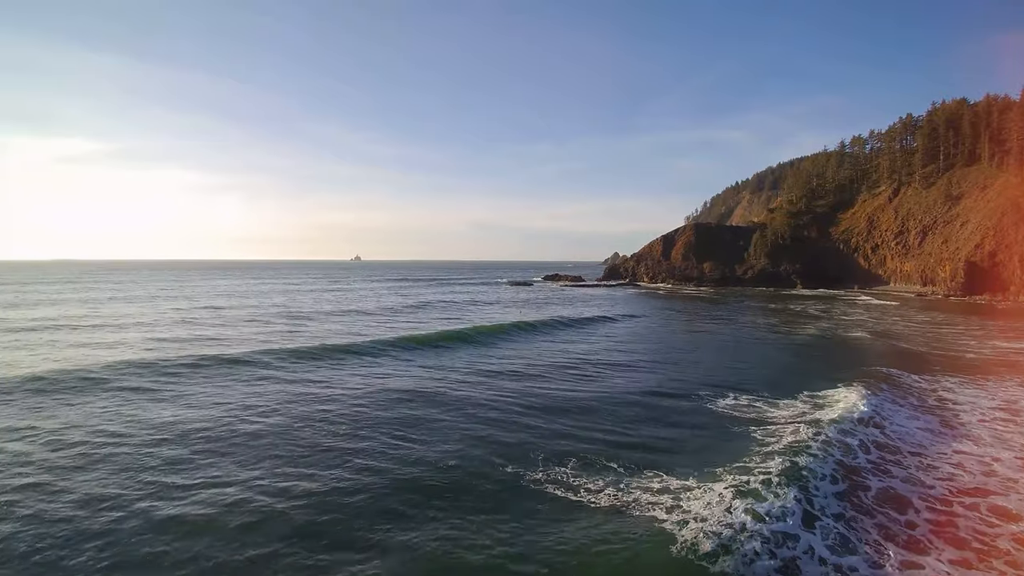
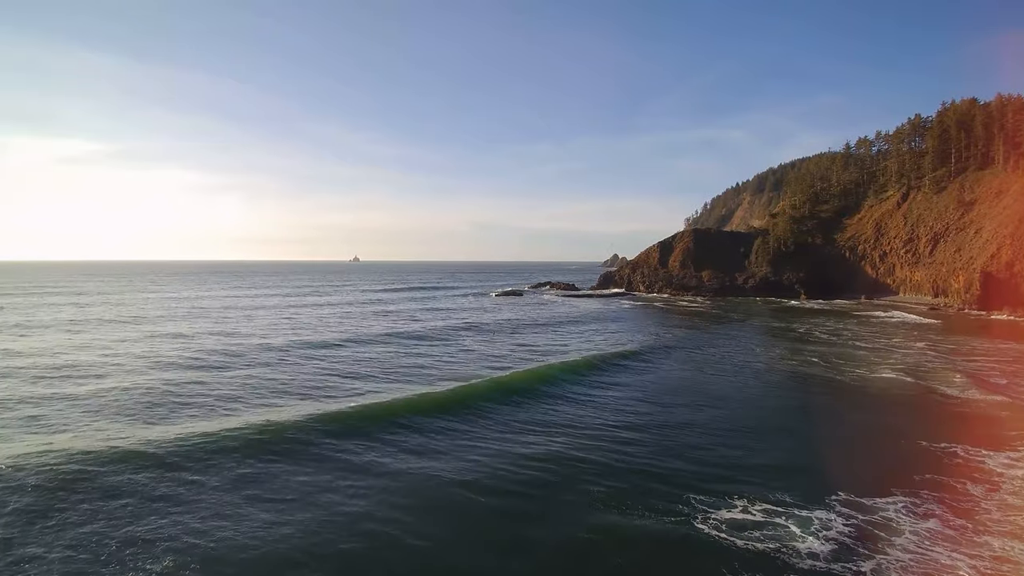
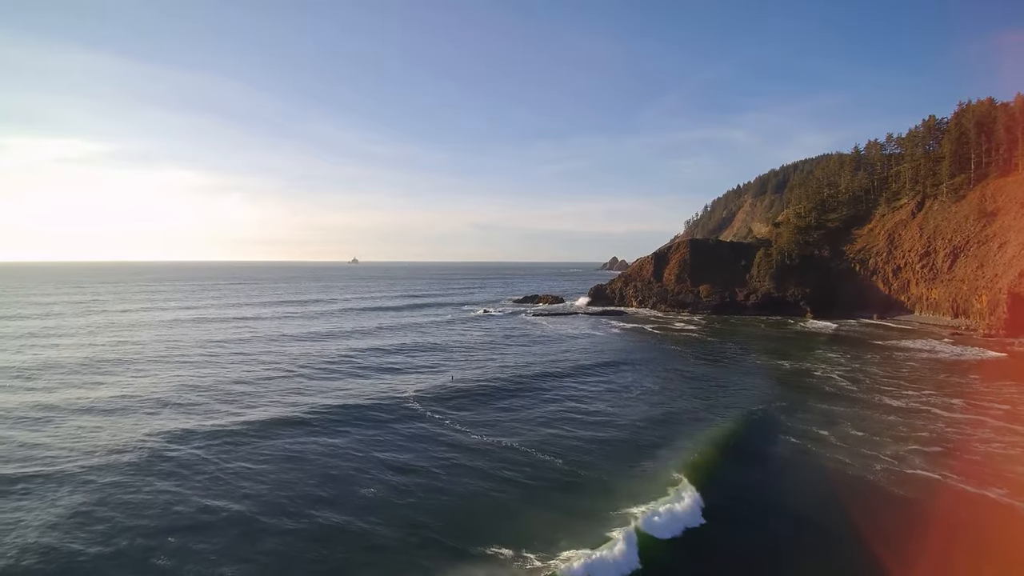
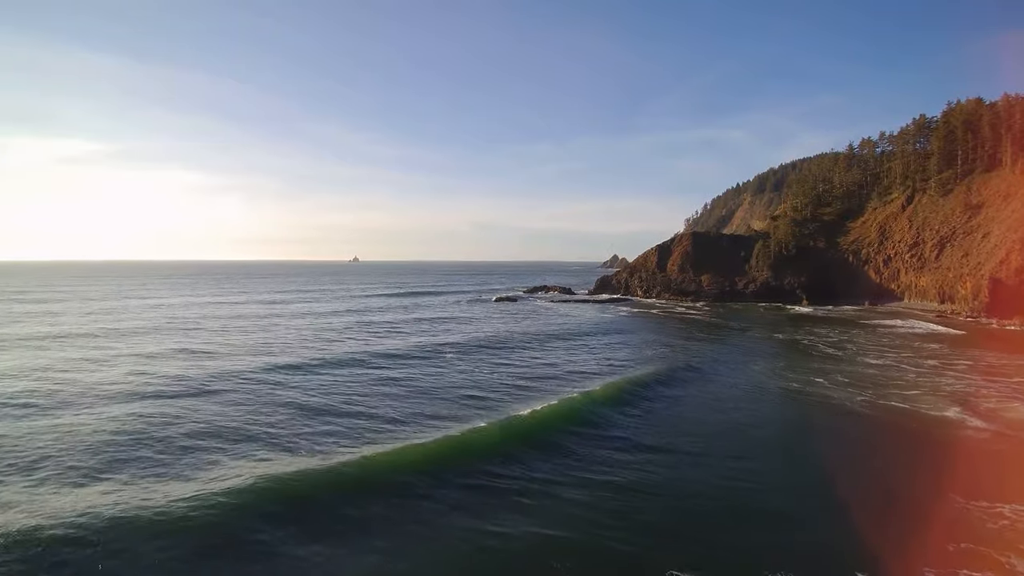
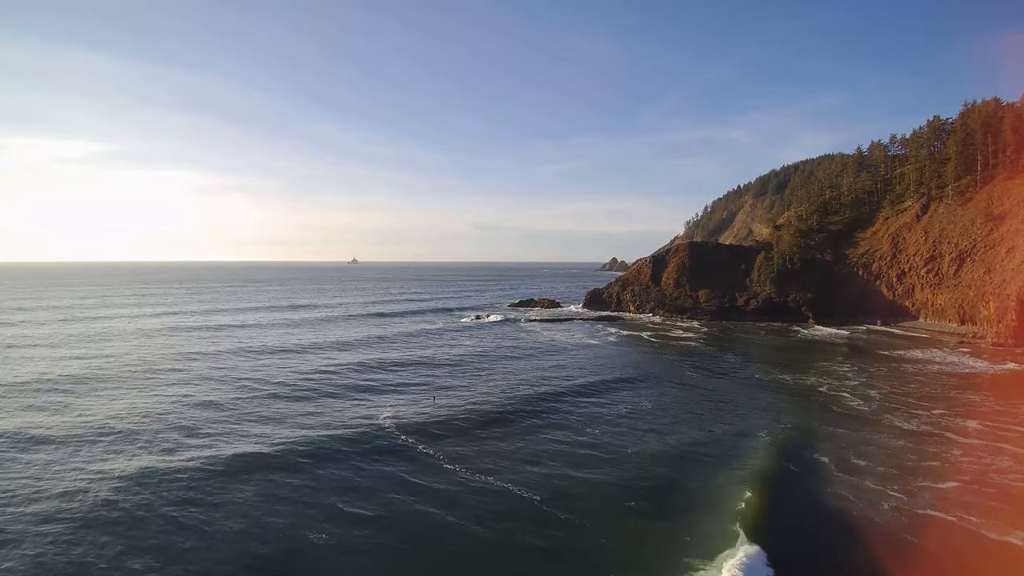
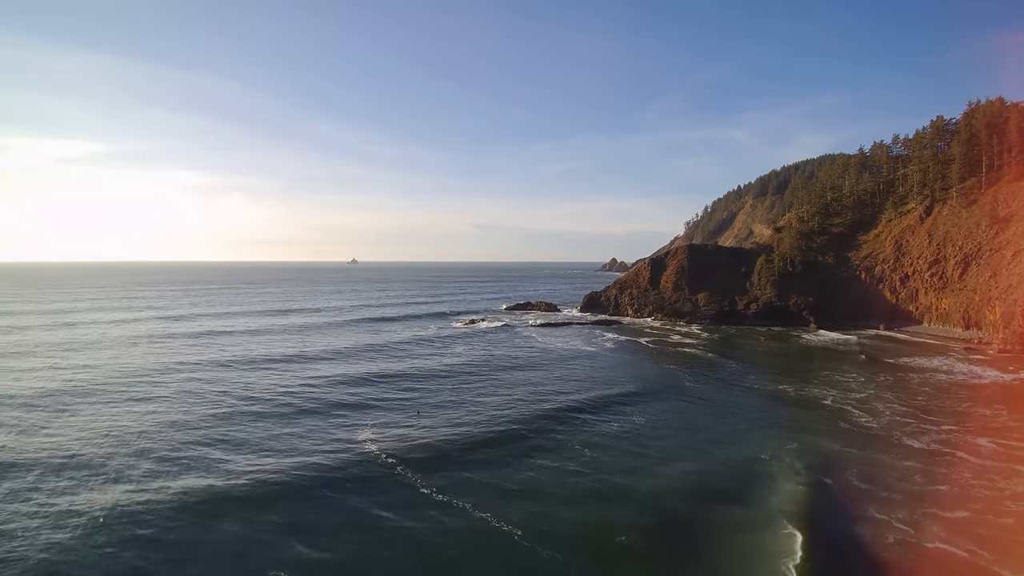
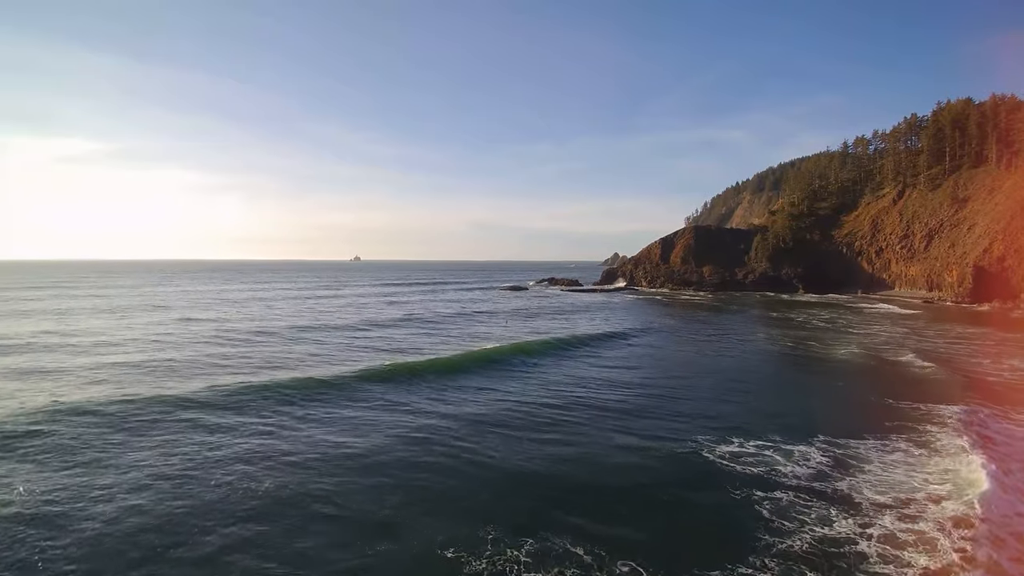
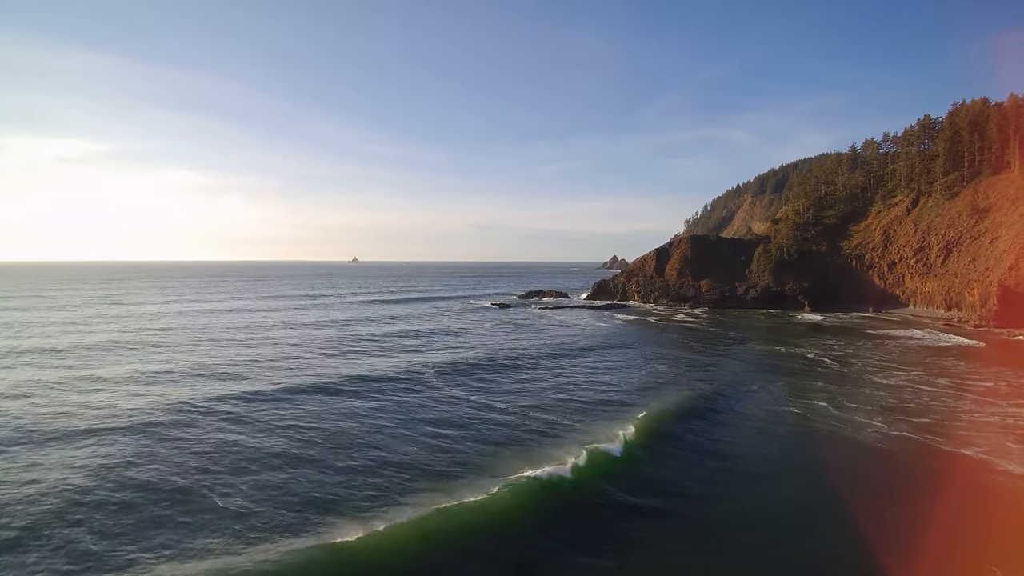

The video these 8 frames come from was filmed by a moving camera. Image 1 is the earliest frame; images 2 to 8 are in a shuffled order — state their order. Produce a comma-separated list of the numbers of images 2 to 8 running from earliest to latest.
7, 2, 4, 8, 3, 5, 6
